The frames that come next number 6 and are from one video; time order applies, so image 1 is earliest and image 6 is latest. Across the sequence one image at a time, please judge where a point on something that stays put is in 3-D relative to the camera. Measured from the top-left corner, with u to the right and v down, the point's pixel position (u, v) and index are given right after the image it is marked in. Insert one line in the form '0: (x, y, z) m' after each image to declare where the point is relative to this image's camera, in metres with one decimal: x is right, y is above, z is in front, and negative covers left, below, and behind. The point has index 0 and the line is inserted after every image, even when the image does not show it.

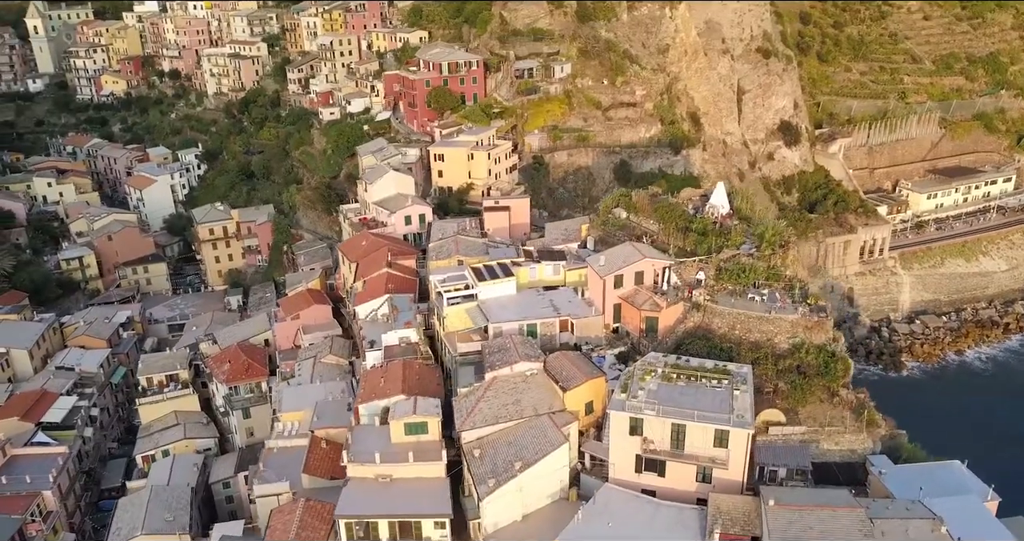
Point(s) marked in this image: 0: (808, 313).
0: (+5.8, -0.8, +14.0) m
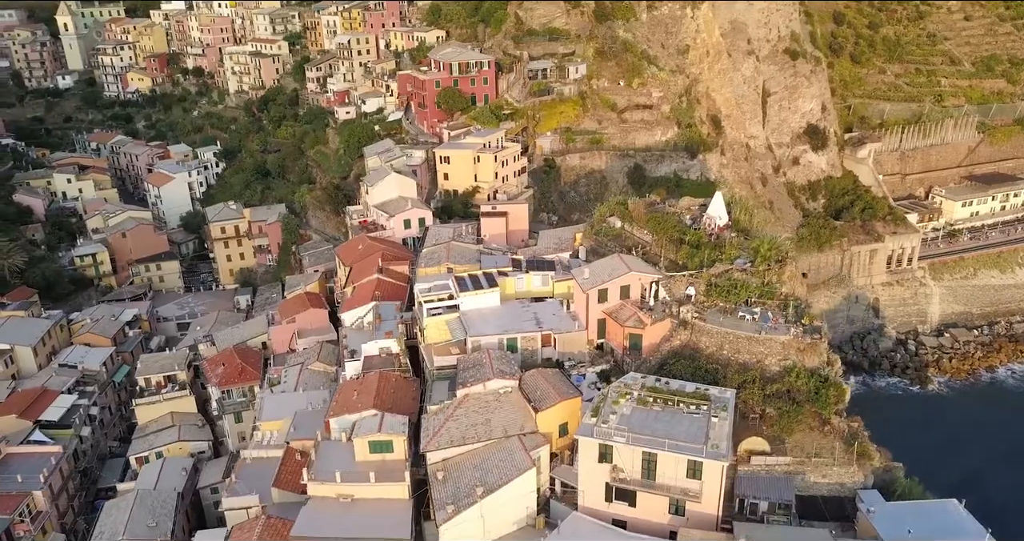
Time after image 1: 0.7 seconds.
0: (+5.3, -1.2, +13.2) m
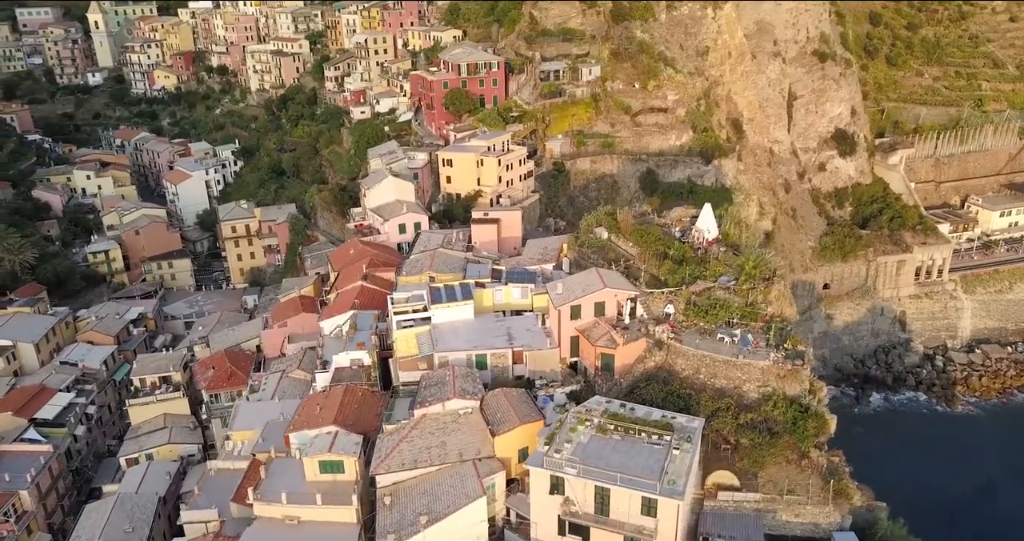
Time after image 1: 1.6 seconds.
0: (+4.6, -1.5, +12.3) m
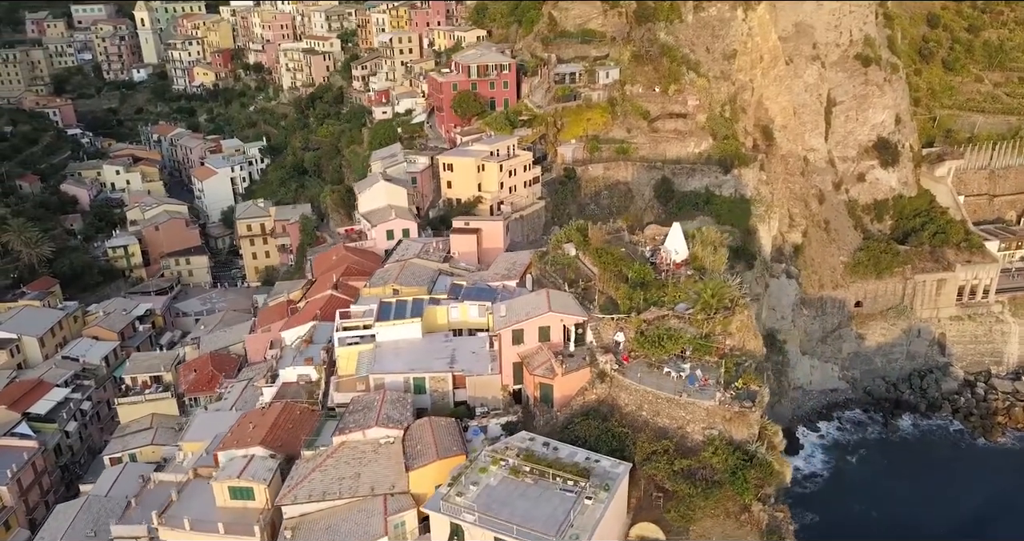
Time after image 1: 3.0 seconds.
0: (+3.4, -2.0, +11.2) m
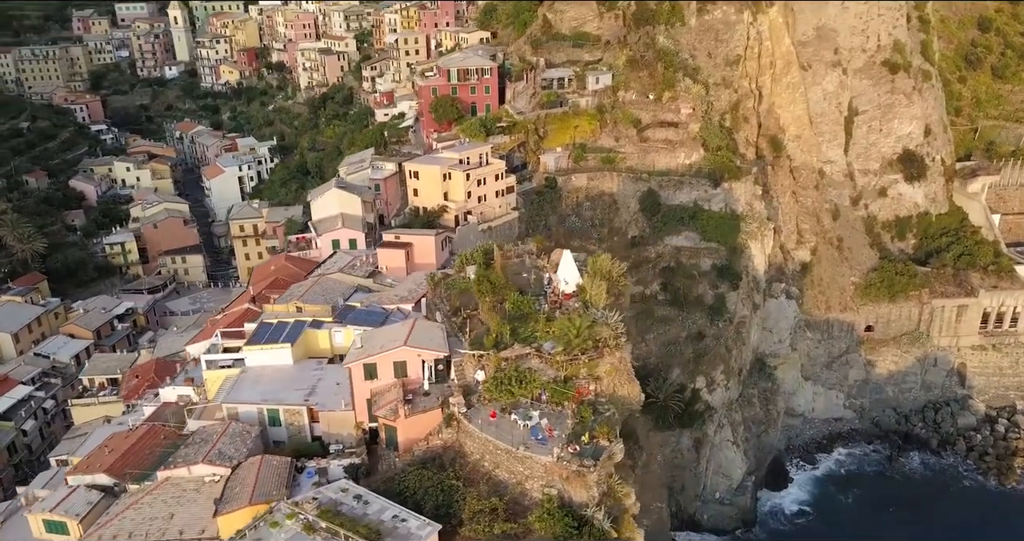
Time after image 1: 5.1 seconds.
0: (+0.8, -2.6, +10.0) m
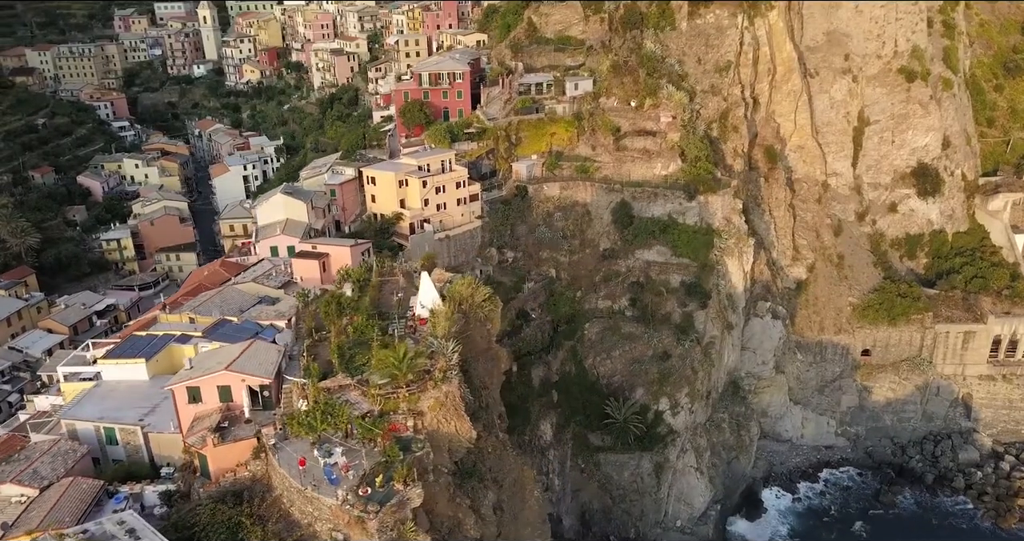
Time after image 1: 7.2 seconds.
0: (-2.0, -3.0, +9.4) m
